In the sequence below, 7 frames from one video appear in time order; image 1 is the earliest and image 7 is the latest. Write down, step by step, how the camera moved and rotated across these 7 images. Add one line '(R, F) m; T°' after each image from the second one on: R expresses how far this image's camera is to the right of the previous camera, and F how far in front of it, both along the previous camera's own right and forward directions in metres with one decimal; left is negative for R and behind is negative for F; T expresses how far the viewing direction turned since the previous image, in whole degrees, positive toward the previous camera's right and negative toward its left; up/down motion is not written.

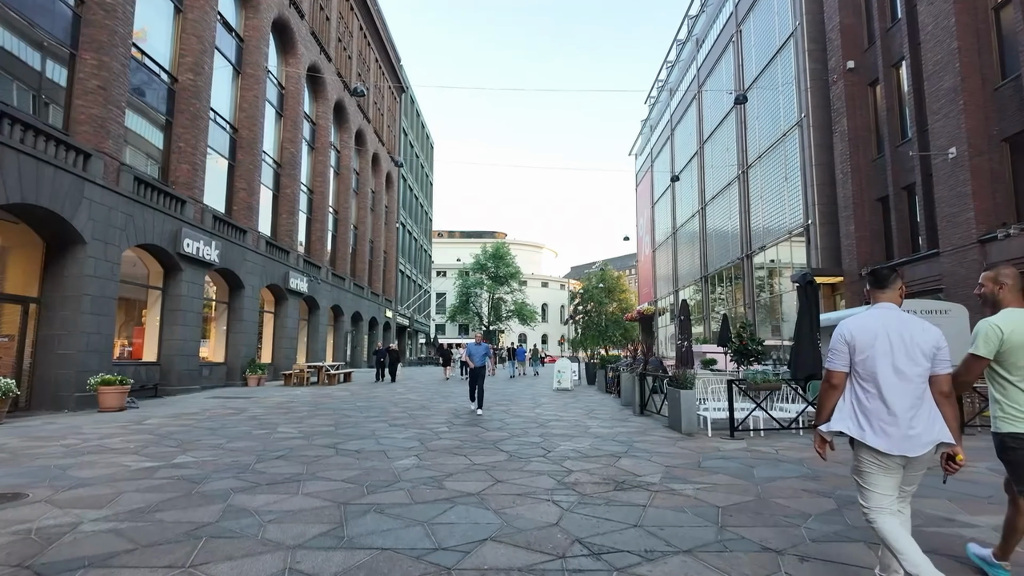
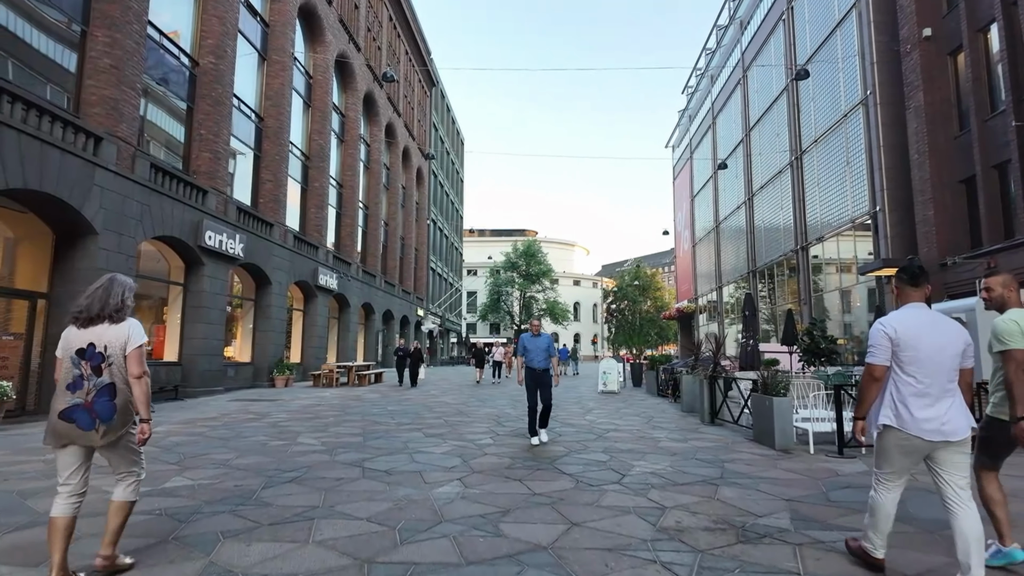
(-0.3, +1.3) m; -3°
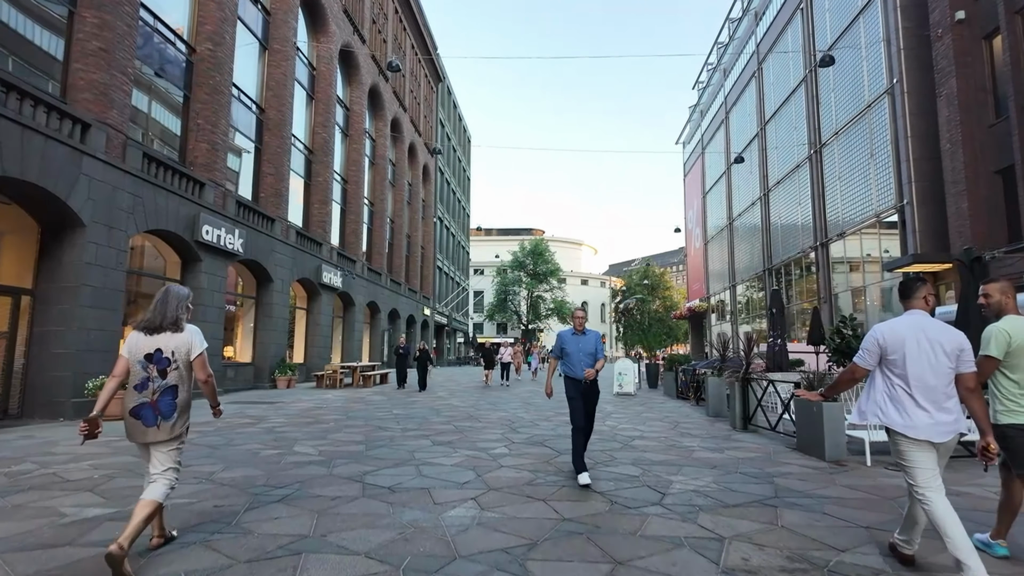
(-0.1, +0.7) m; -1°
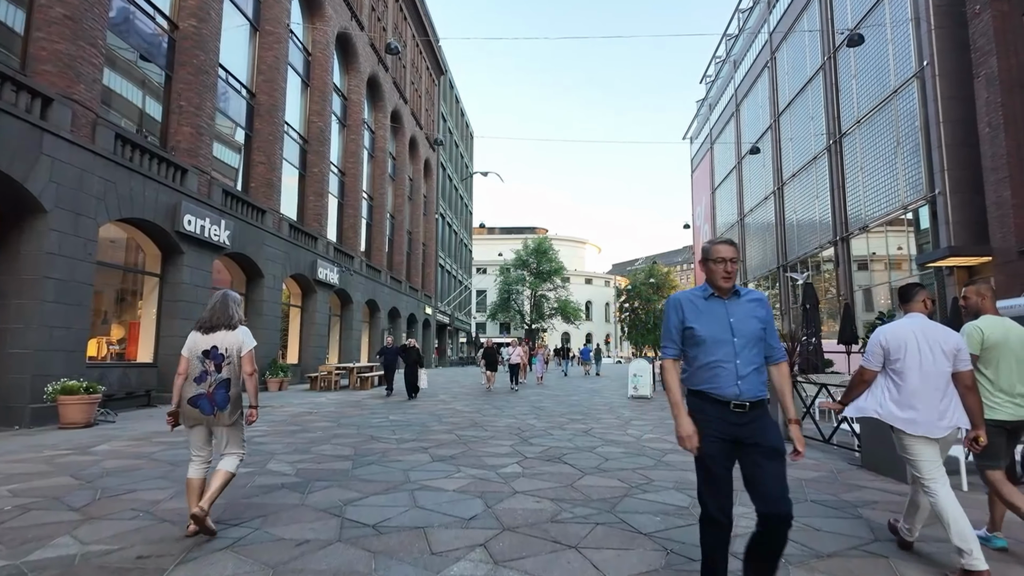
(-0.1, +1.1) m; 0°
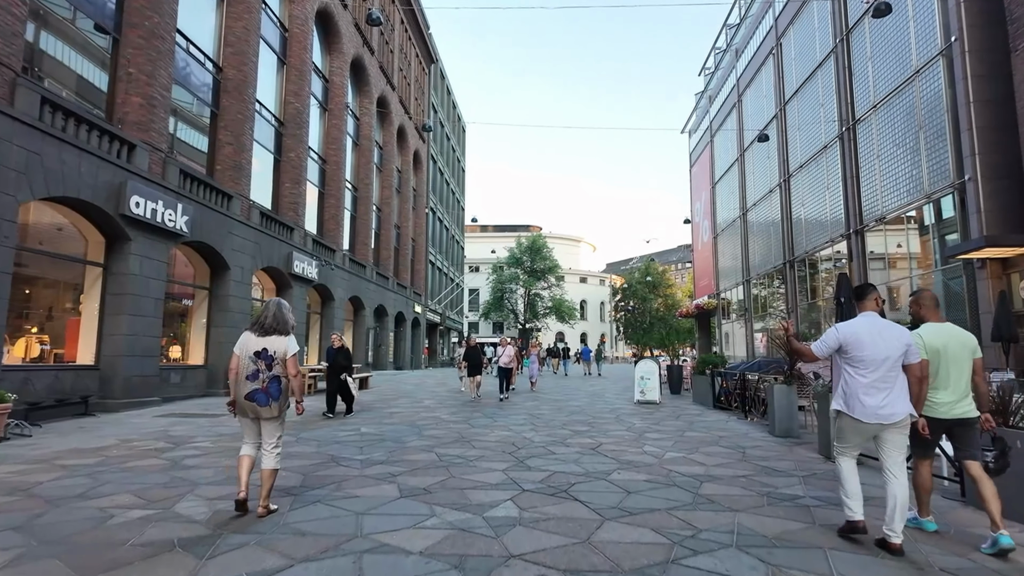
(0.0, +1.4) m; +1°
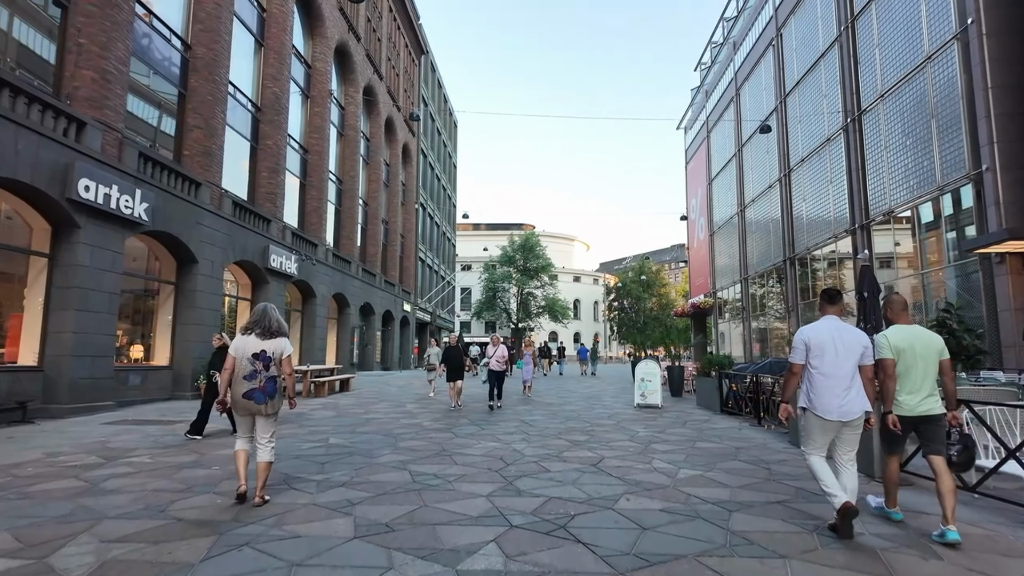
(+0.1, +1.0) m; +1°
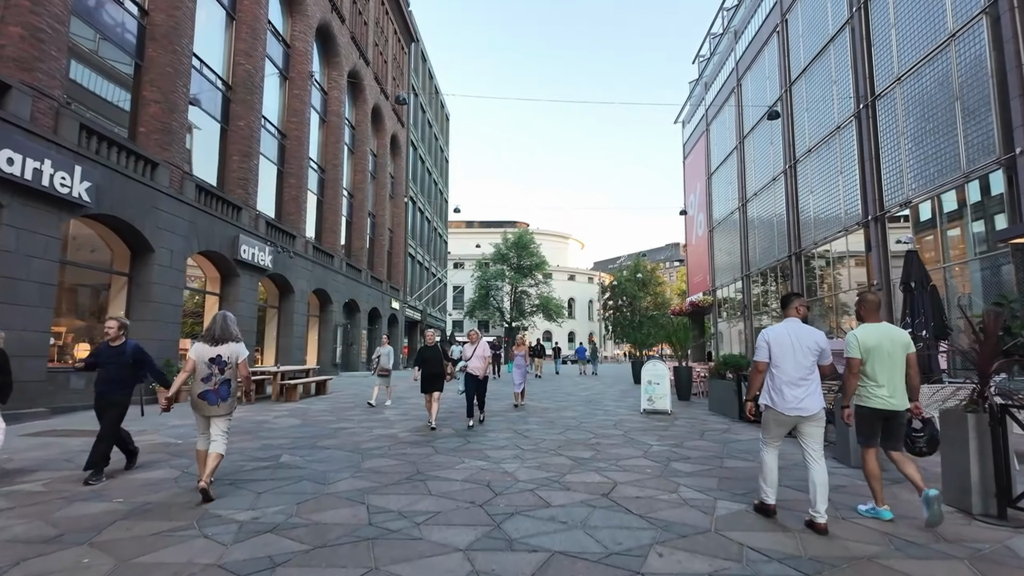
(0.0, +1.3) m; +1°
